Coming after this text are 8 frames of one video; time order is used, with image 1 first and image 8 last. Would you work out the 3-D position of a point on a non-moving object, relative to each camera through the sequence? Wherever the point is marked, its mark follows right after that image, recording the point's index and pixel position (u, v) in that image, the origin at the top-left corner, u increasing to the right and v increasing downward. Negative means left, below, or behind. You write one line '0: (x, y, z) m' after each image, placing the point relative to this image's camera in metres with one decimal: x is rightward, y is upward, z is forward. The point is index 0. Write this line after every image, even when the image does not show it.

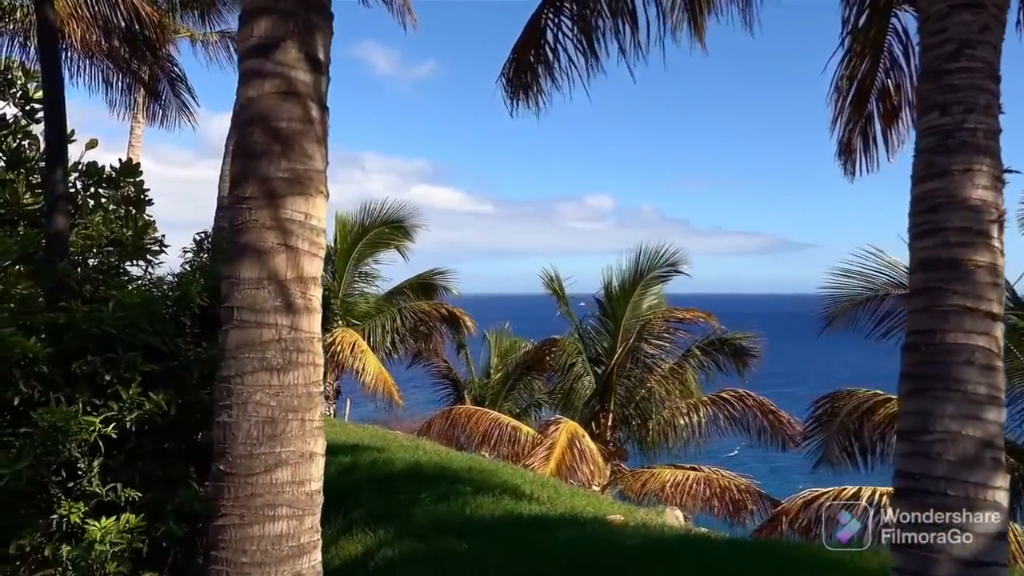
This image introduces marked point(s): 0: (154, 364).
0: (-2.0, -0.4, +4.5) m
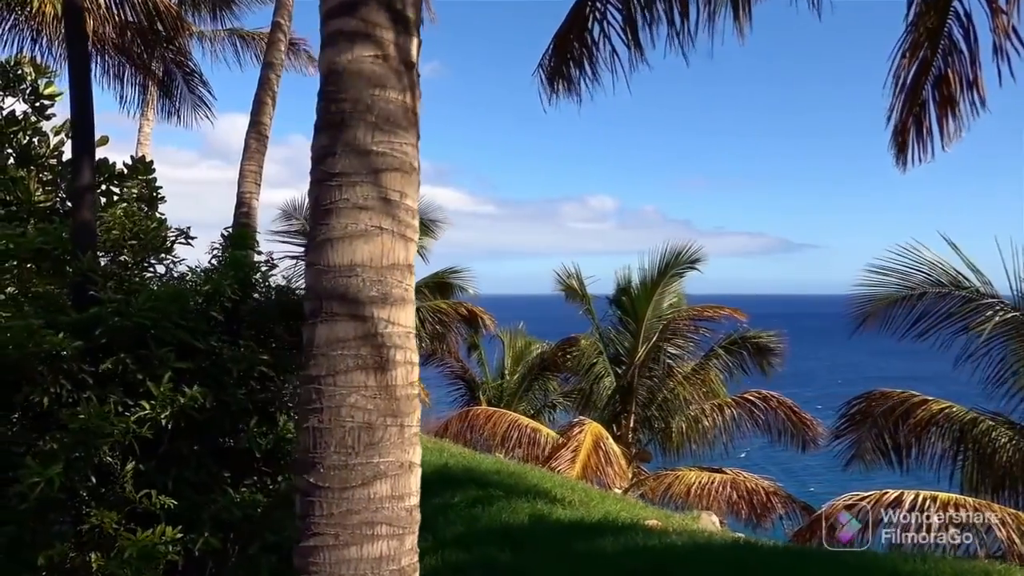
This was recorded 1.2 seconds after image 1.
0: (-1.7, -0.4, +4.3) m
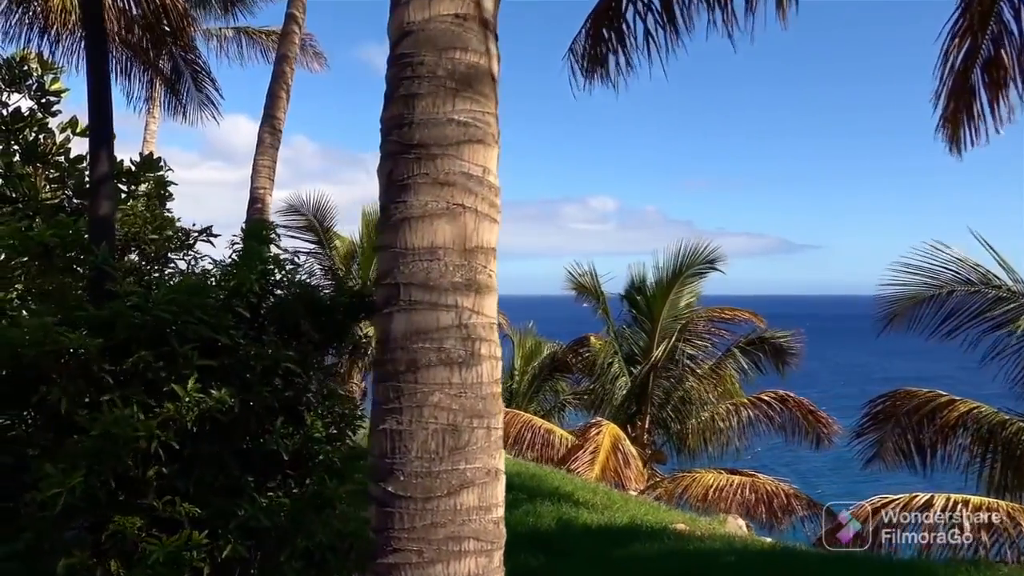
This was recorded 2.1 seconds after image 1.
0: (-1.5, -0.4, +4.1) m
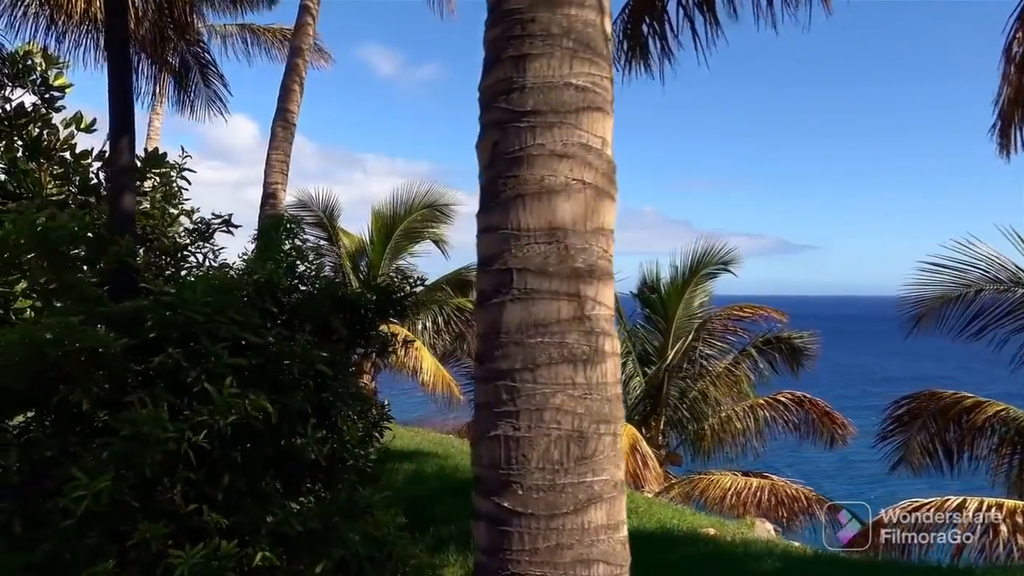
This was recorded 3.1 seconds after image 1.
0: (-1.3, -0.4, +3.9) m
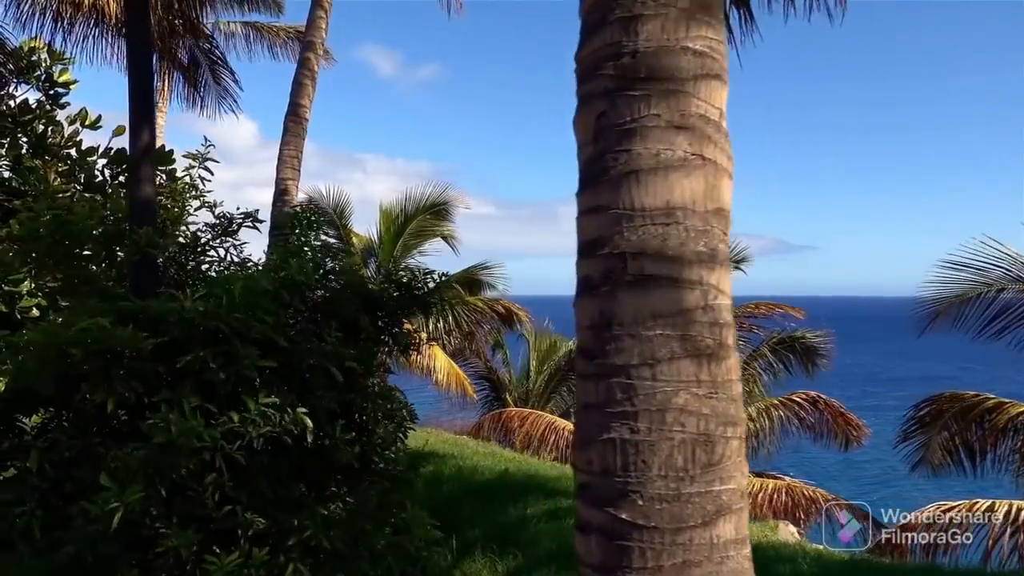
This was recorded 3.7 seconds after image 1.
0: (-1.1, -0.3, +3.7) m
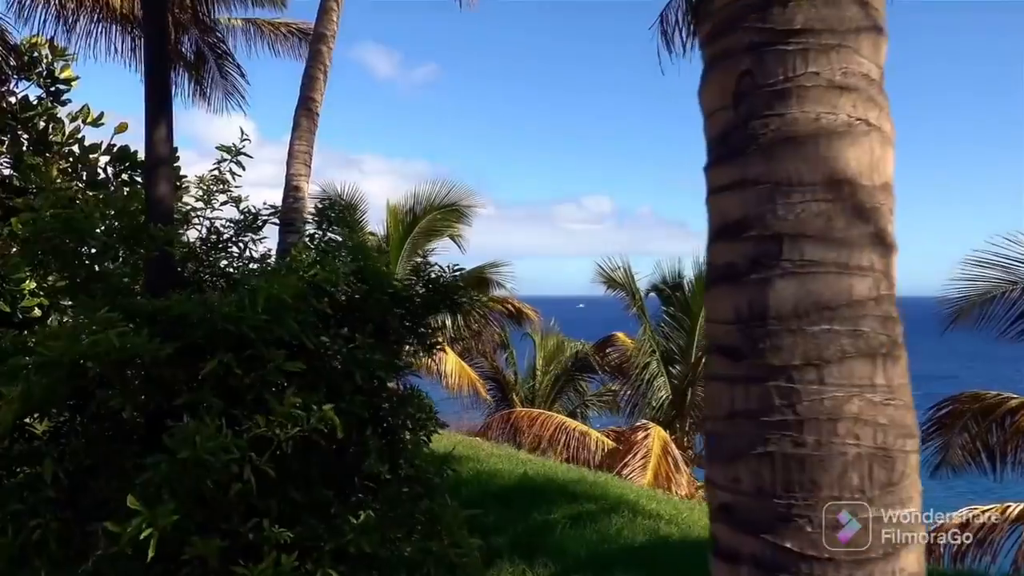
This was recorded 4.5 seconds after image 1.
0: (-0.9, -0.3, +3.5) m
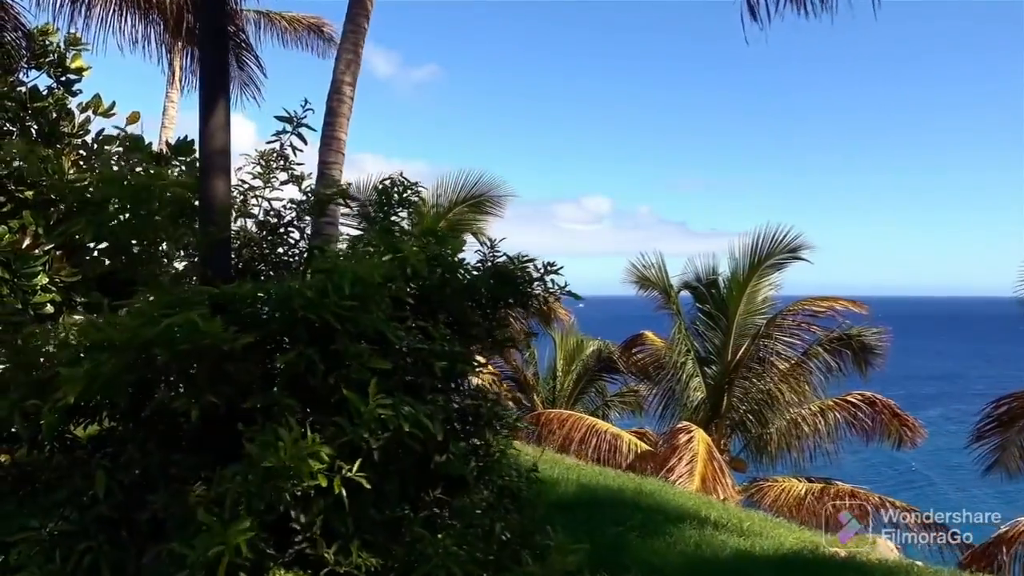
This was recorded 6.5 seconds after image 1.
0: (-0.5, -0.3, +3.1) m
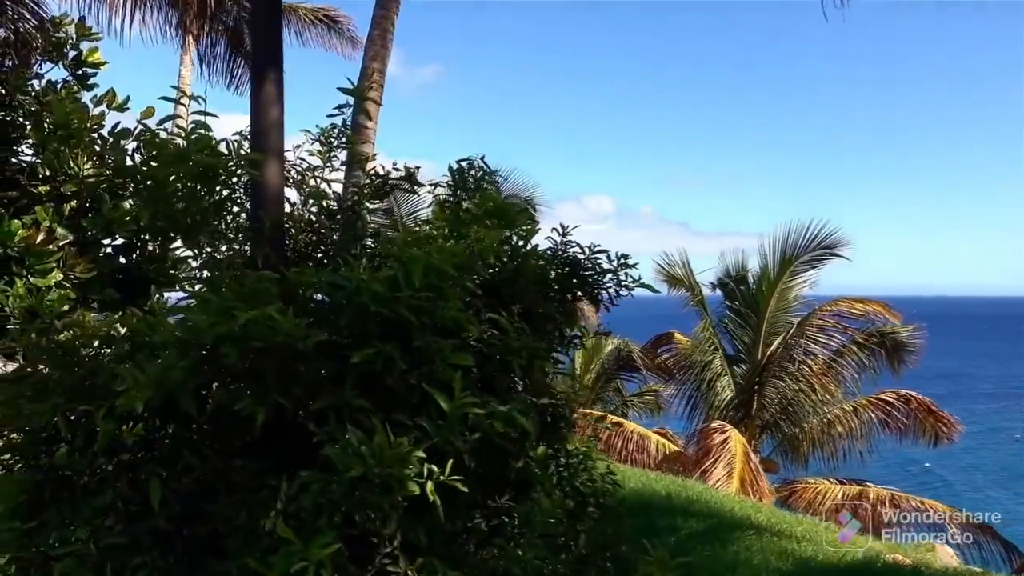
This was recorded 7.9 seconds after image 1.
0: (-0.2, -0.2, +2.8) m
